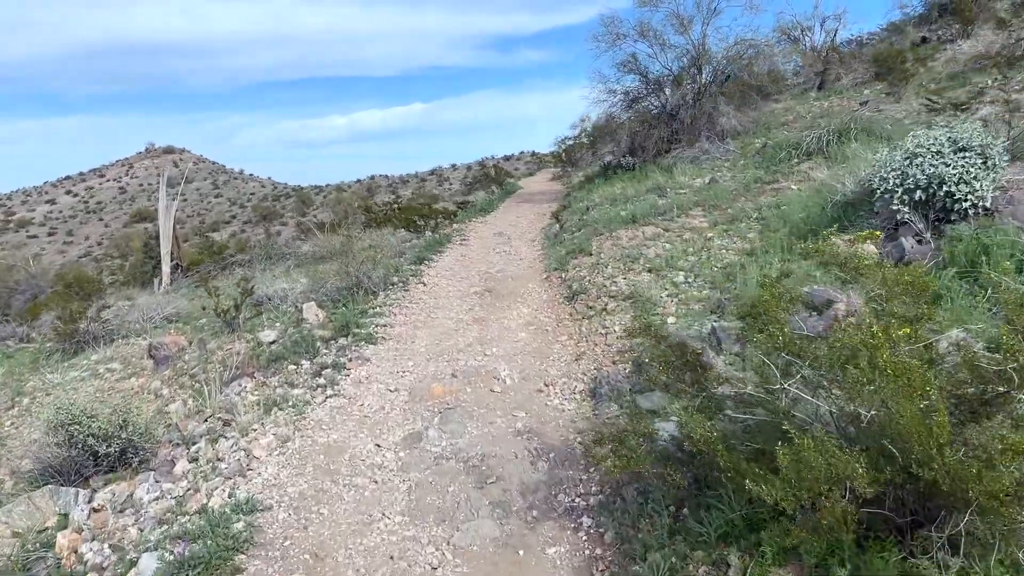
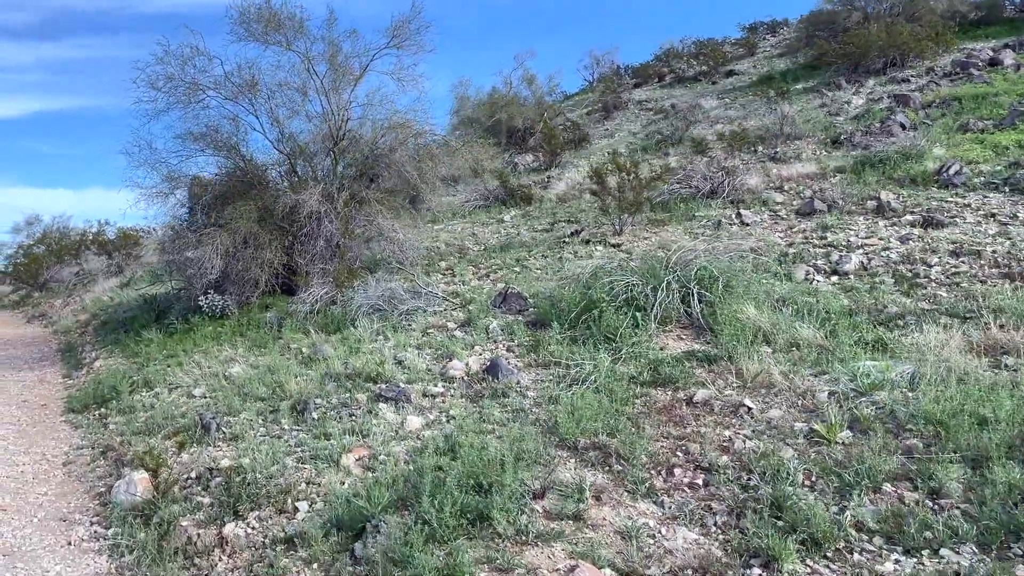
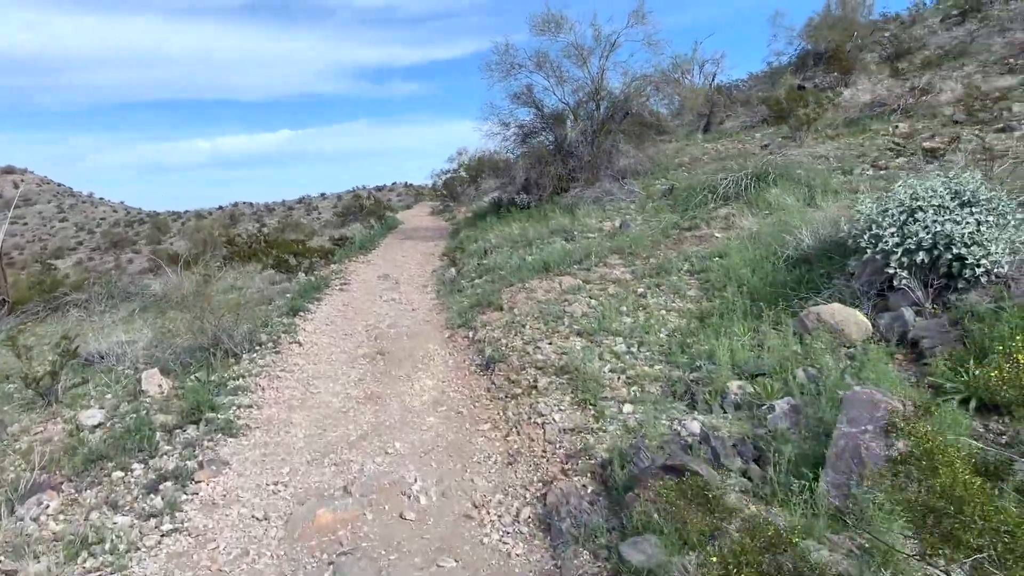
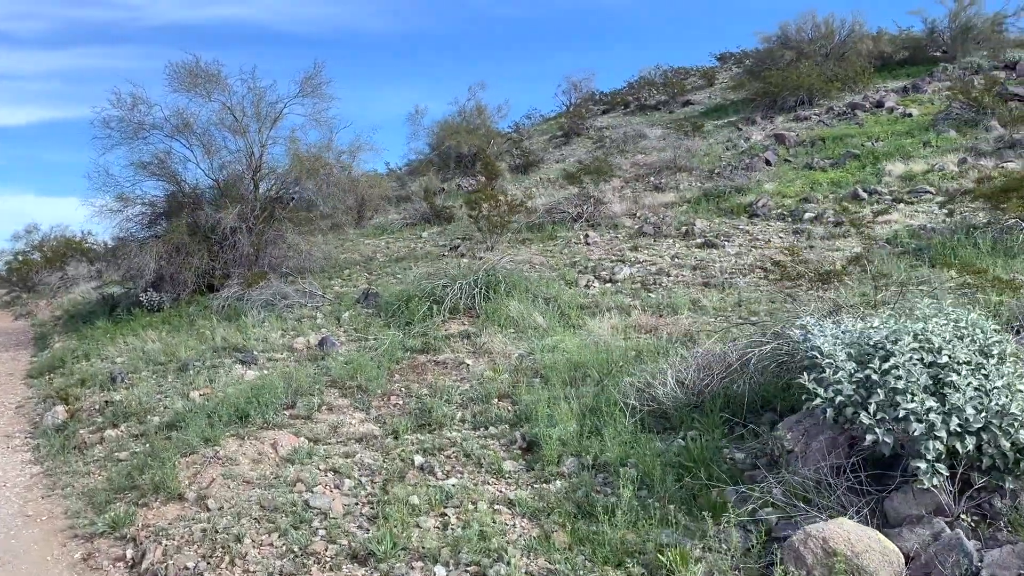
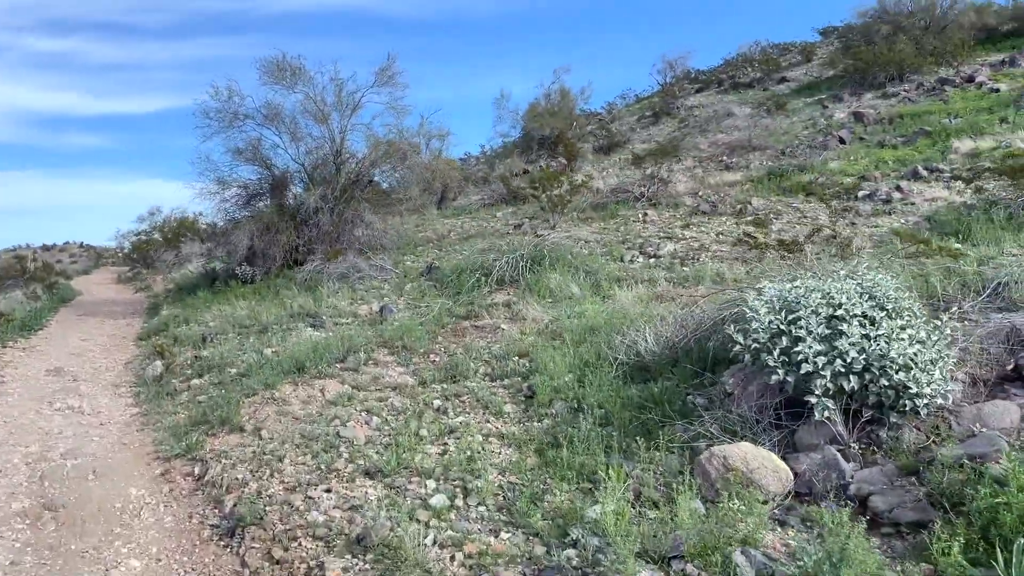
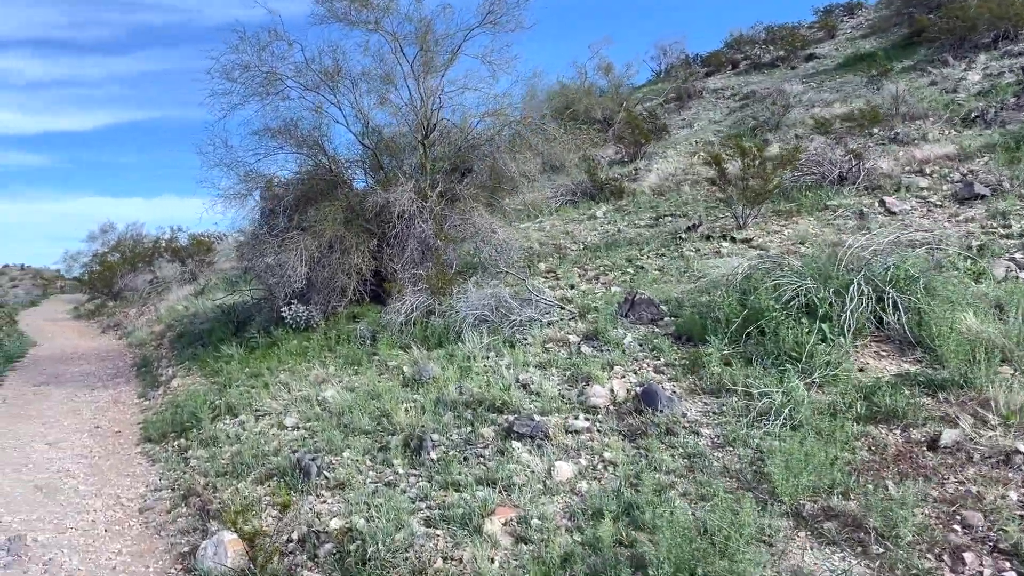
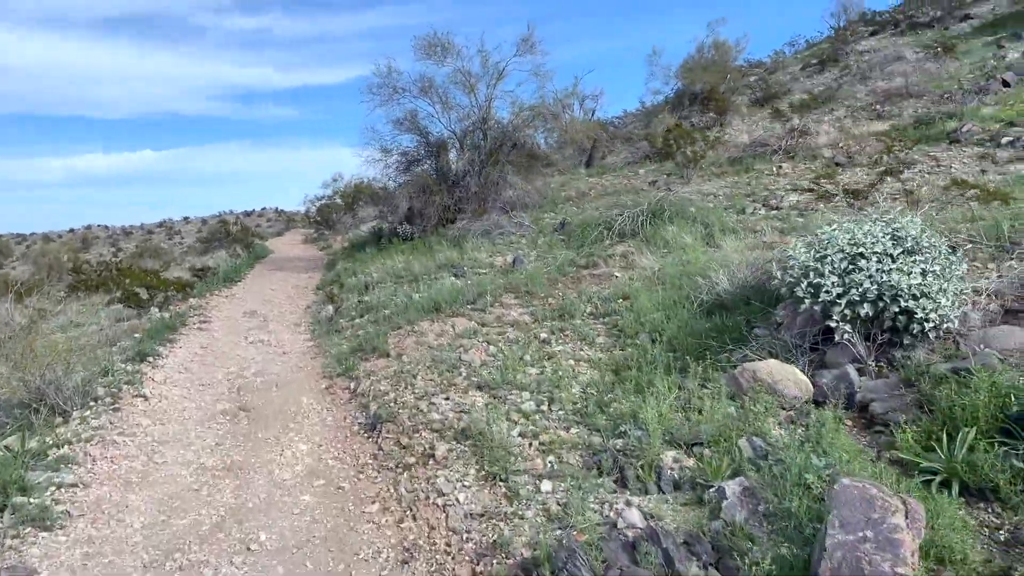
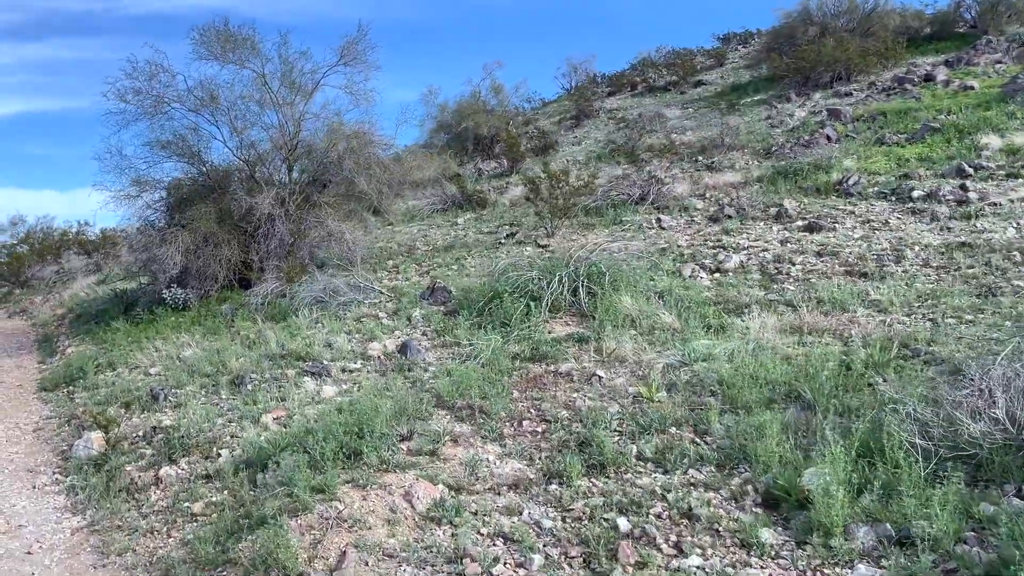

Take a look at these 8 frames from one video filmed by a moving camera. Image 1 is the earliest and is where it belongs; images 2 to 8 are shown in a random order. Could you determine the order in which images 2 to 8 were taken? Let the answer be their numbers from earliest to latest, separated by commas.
3, 7, 5, 4, 8, 2, 6
